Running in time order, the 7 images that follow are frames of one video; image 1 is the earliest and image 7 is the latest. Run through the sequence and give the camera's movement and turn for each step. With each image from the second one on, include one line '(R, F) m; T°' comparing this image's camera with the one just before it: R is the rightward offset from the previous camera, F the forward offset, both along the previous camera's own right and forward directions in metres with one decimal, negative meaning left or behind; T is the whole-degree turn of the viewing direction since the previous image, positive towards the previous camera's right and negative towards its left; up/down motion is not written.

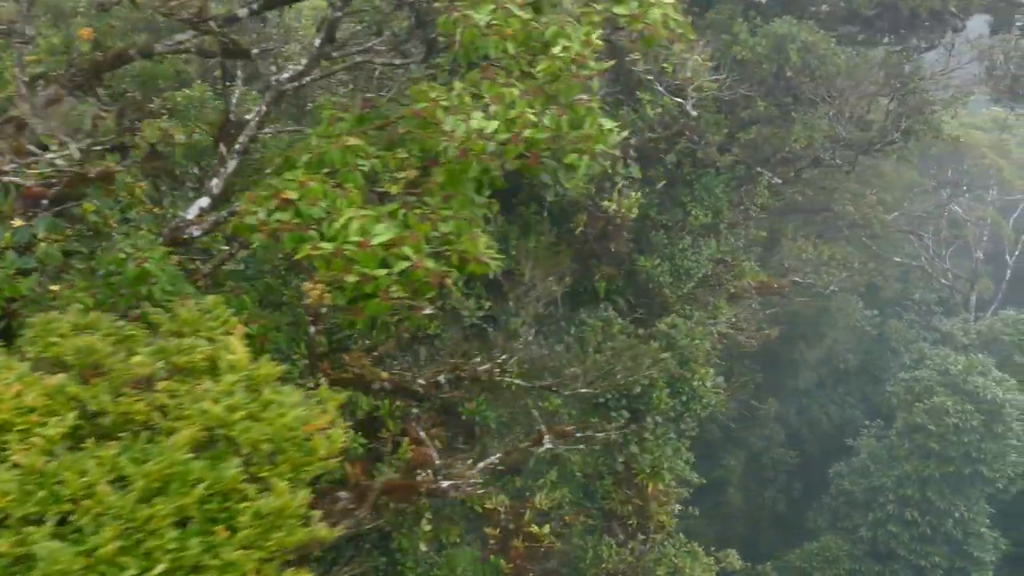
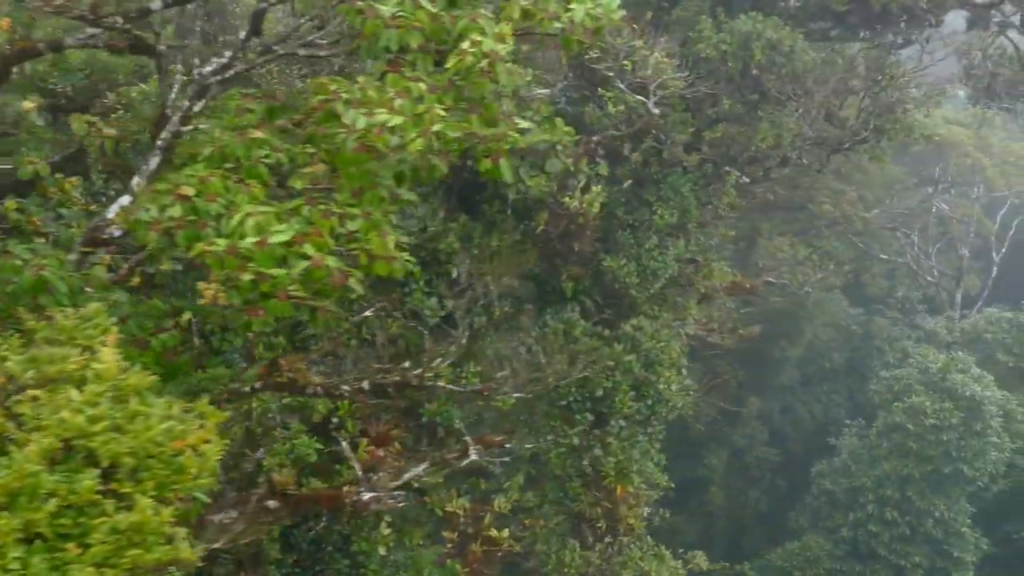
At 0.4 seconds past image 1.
(+0.2, +0.1) m; 0°
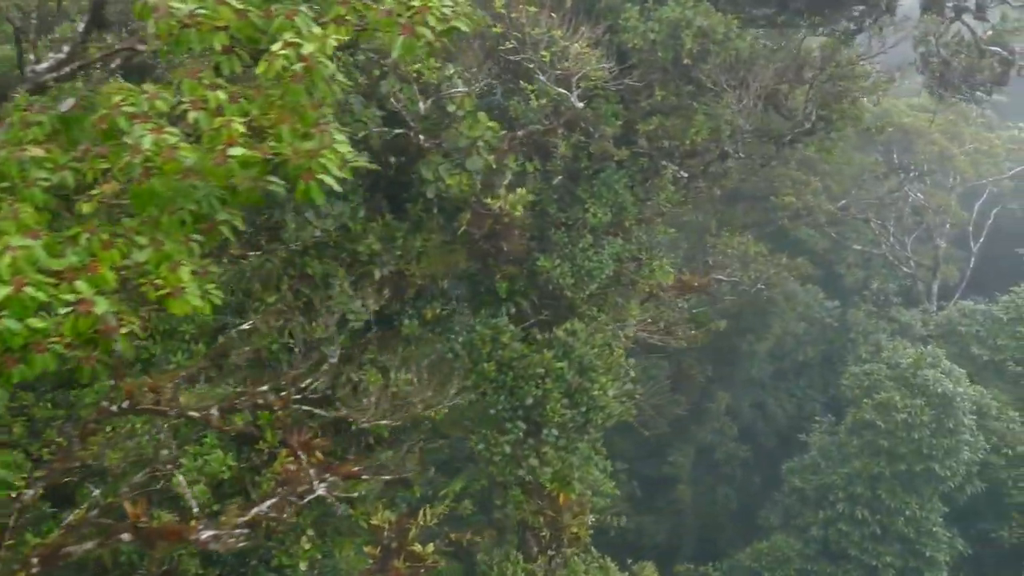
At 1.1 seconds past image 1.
(+0.3, +0.3) m; 0°
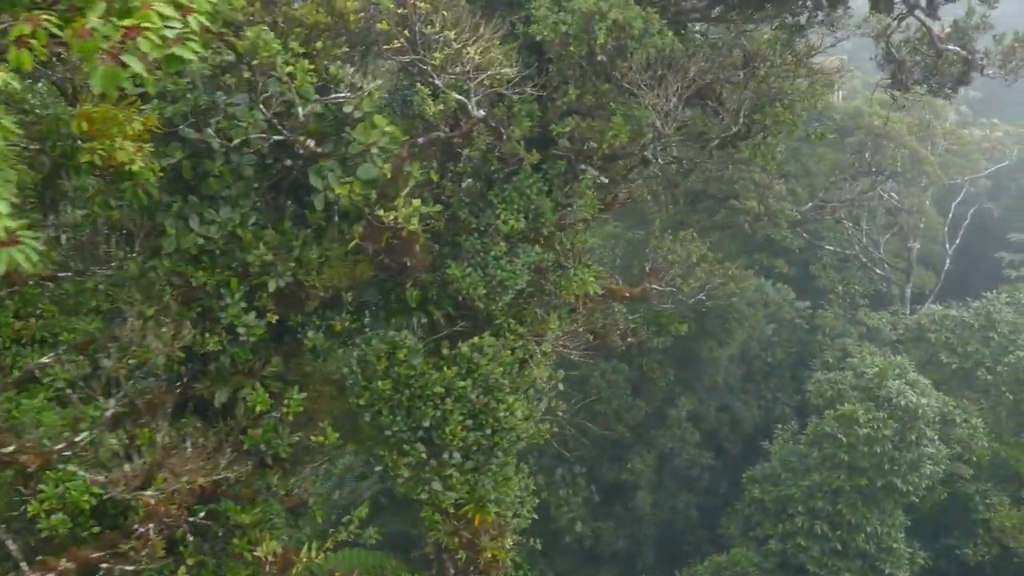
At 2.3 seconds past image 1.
(+0.4, +0.4) m; 0°
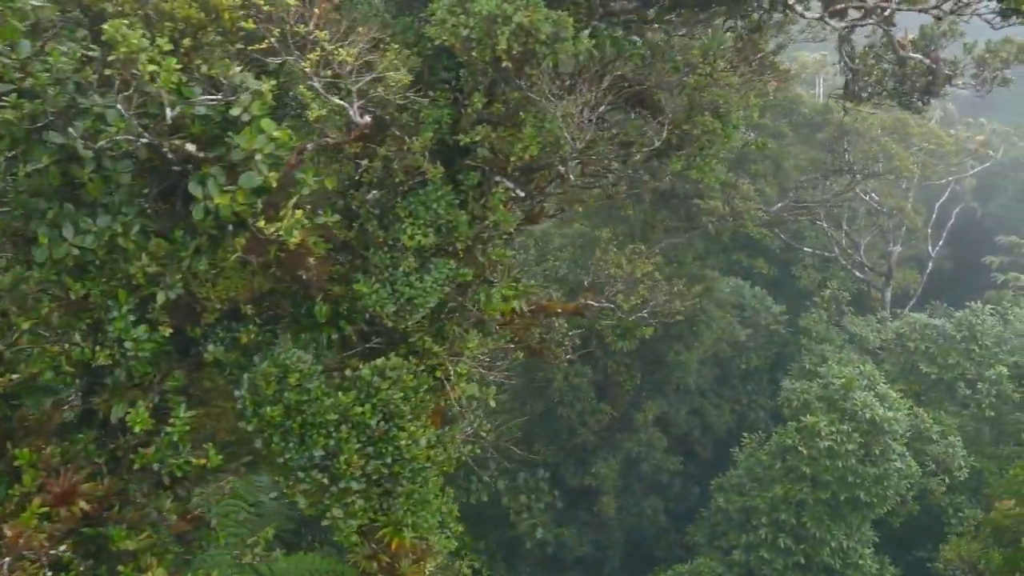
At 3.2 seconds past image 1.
(+0.4, +0.3) m; 0°
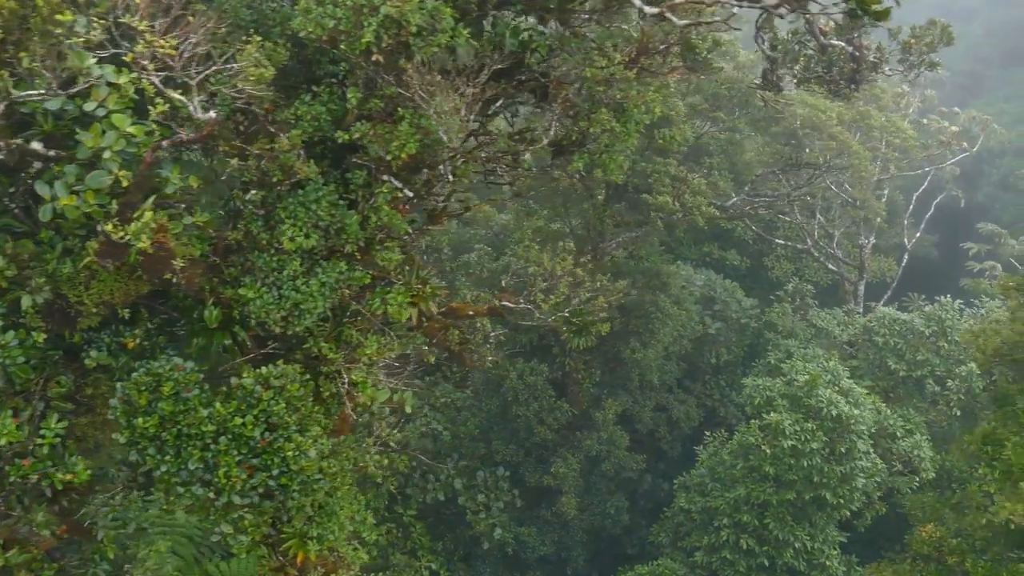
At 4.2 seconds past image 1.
(+0.5, +0.2) m; -1°
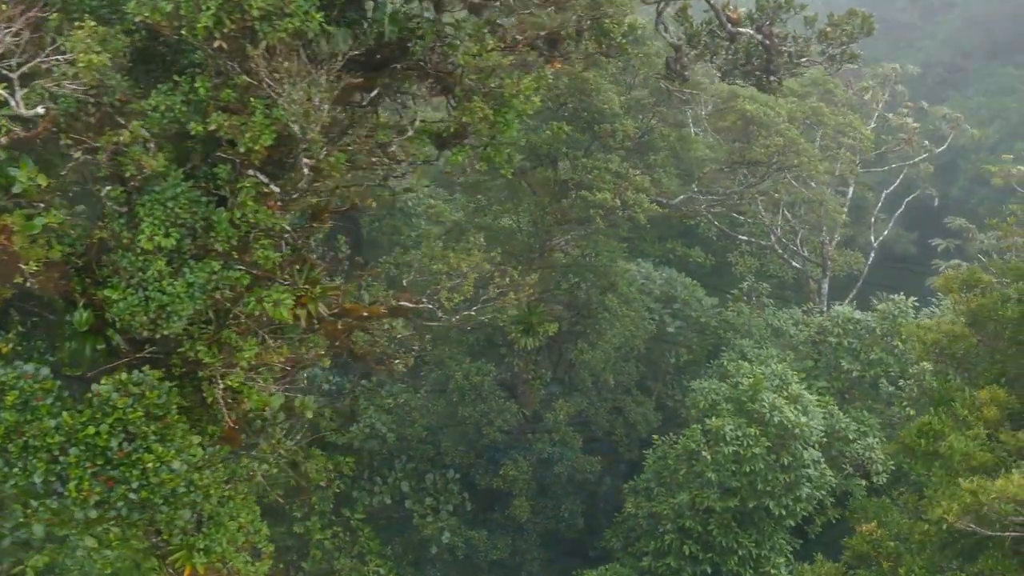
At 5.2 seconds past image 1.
(+0.5, +0.2) m; 0°
